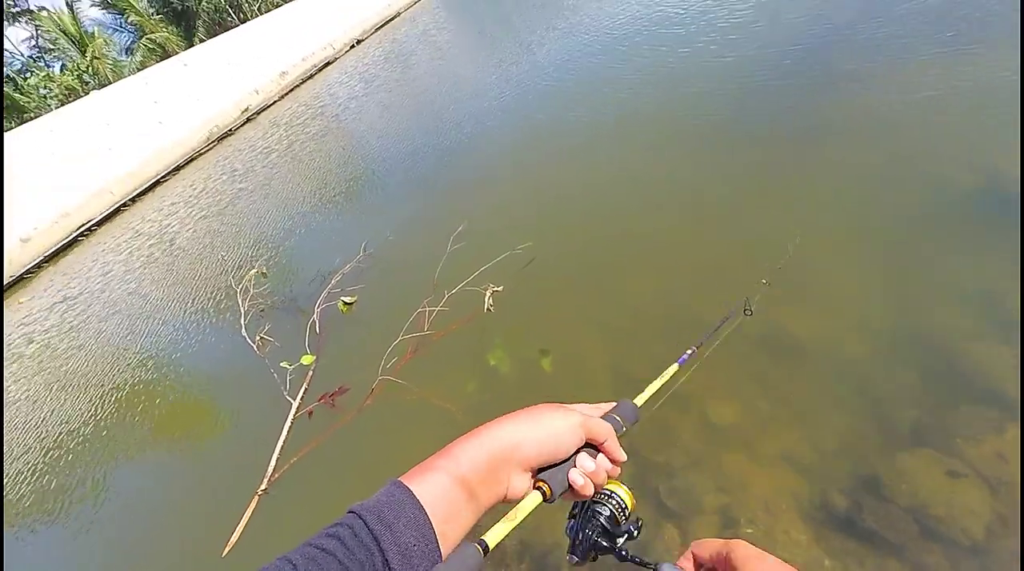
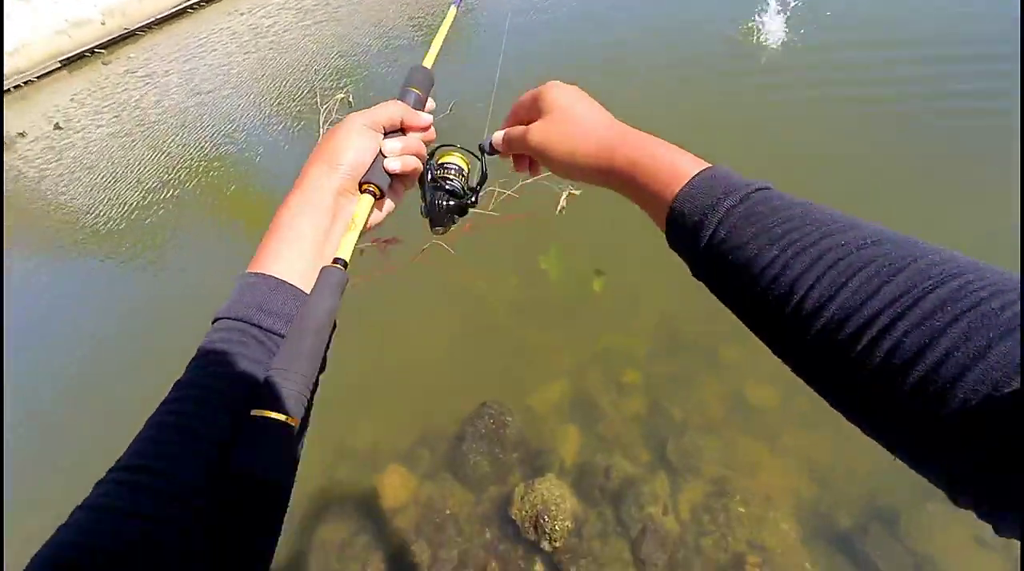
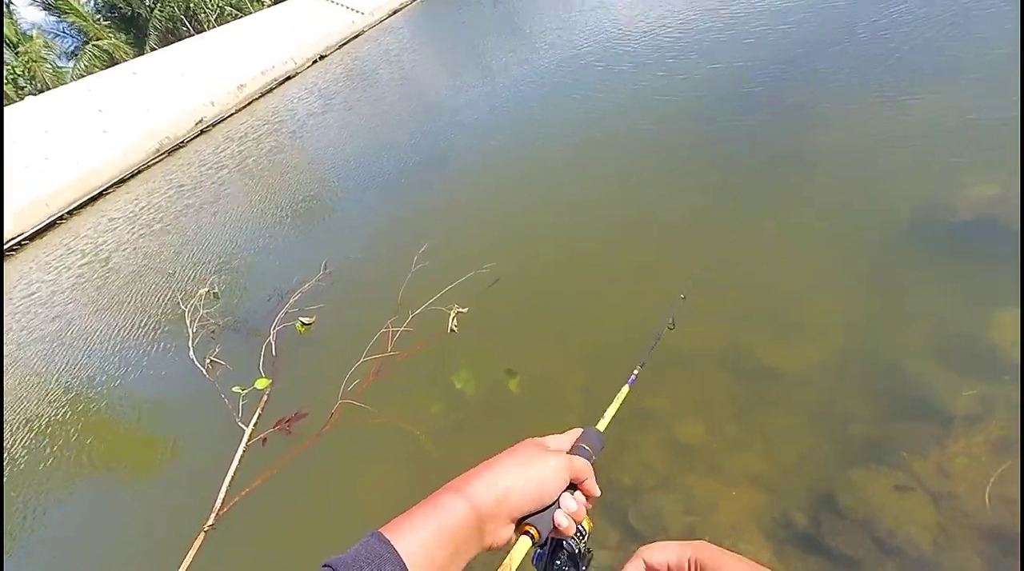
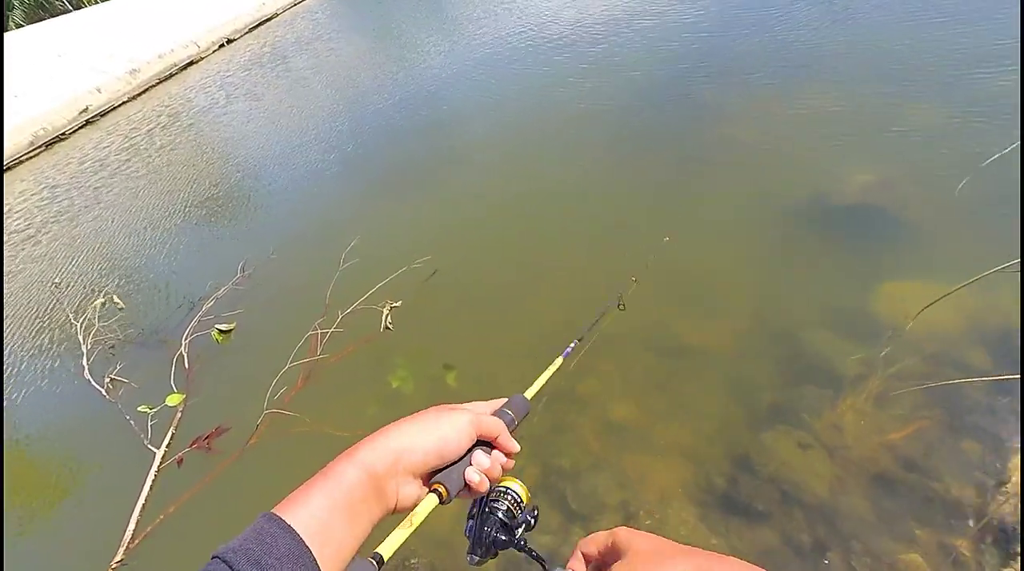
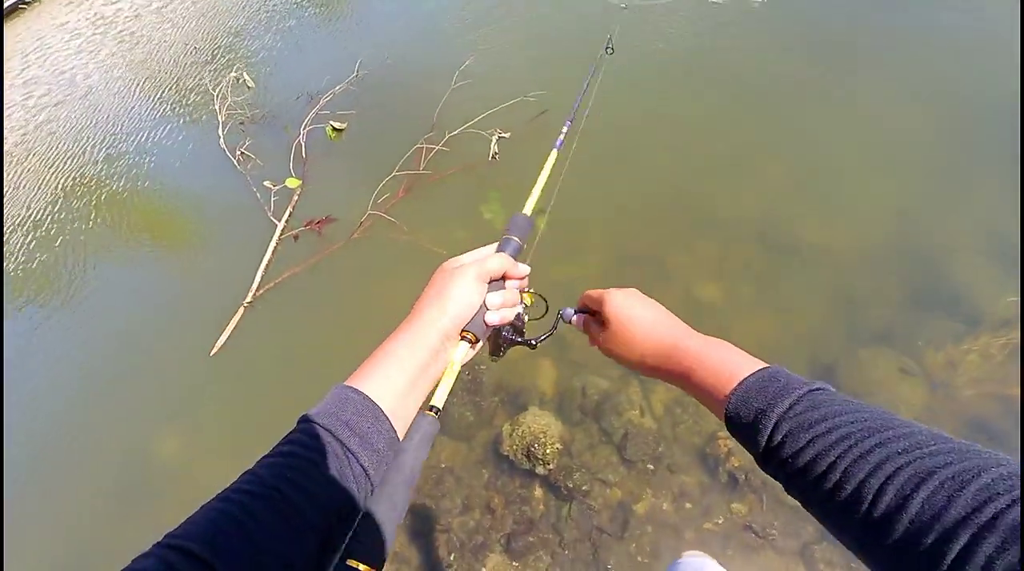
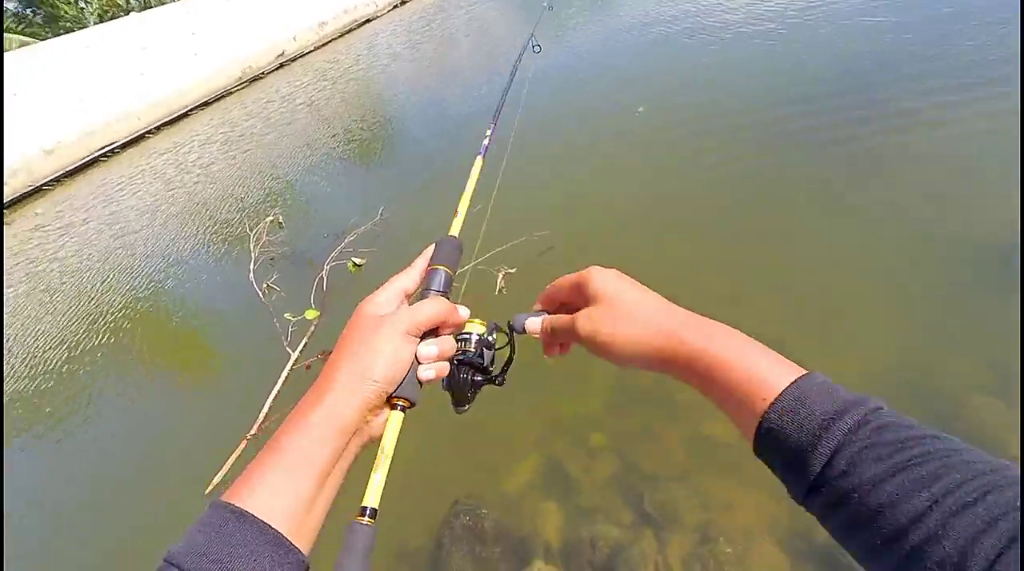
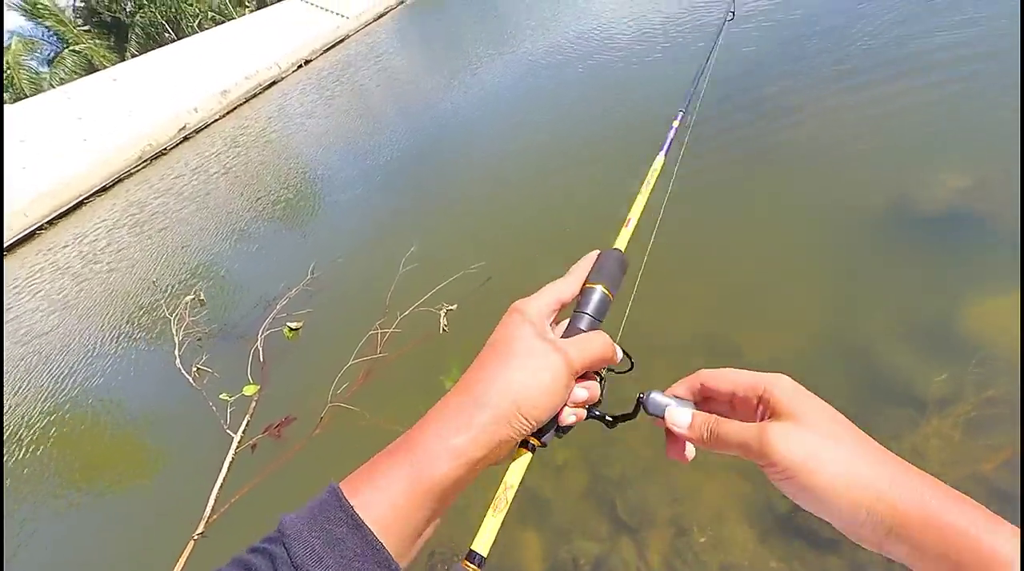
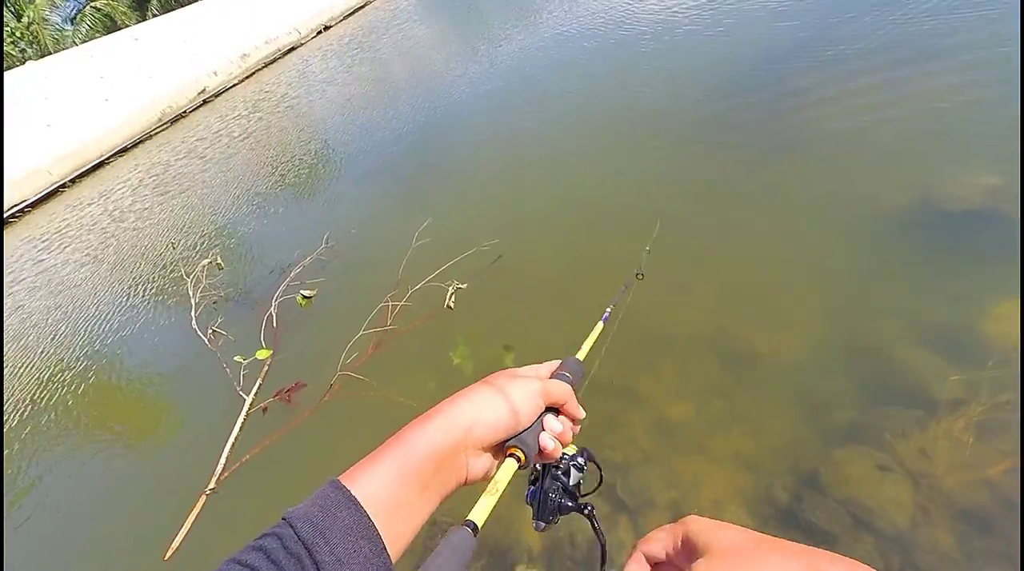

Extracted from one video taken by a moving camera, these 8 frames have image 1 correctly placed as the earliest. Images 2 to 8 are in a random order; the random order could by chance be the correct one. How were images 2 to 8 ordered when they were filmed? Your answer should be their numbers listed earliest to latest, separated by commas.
3, 4, 8, 7, 6, 2, 5
